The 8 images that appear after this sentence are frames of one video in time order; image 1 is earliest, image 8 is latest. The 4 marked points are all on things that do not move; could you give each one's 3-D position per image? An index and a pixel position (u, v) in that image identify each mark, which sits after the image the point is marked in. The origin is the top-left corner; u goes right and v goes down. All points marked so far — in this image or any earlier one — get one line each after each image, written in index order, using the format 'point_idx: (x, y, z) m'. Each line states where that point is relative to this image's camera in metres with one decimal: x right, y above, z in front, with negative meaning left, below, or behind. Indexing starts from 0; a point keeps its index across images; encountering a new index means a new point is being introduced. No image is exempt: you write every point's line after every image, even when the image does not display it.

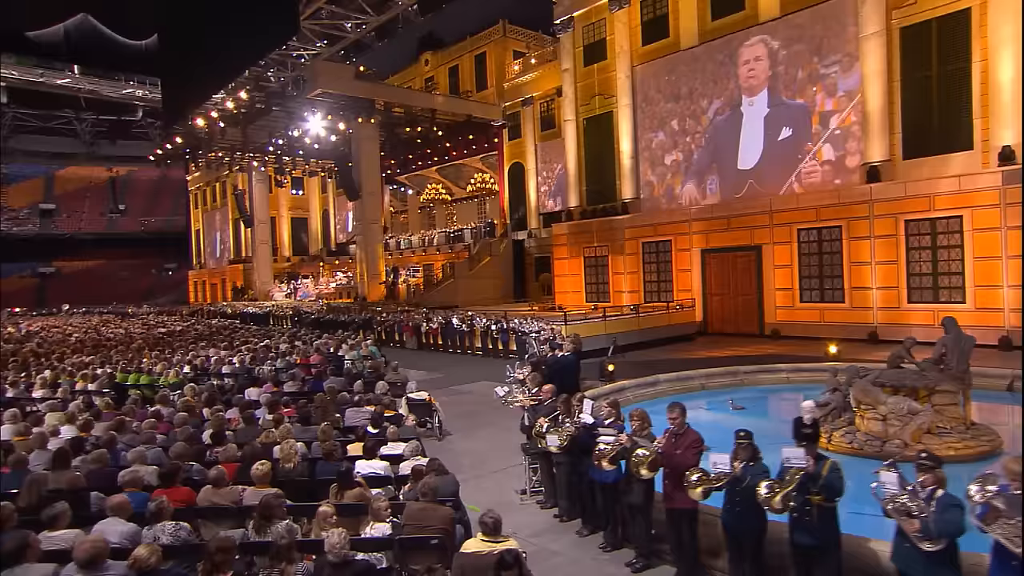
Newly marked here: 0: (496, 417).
0: (-0.2, -2.5, +16.0) m
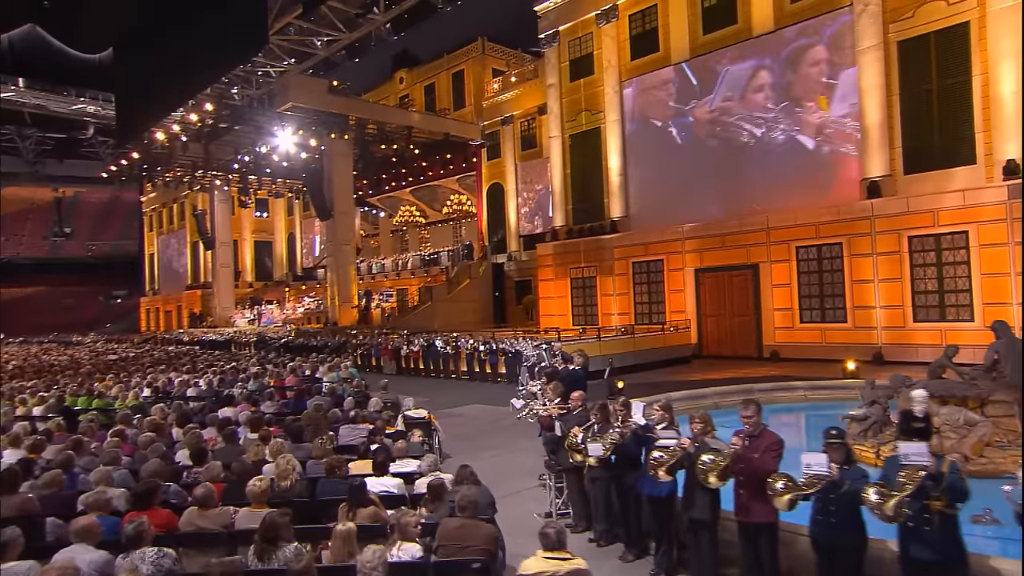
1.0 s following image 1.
0: (-0.1, -2.6, +14.6) m
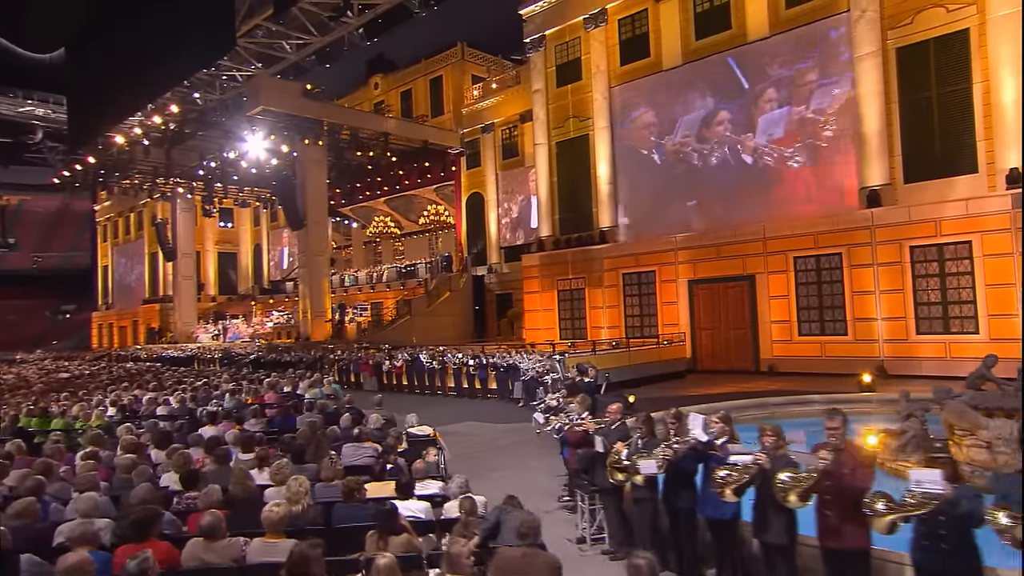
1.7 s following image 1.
0: (0.0, -2.7, +13.5) m
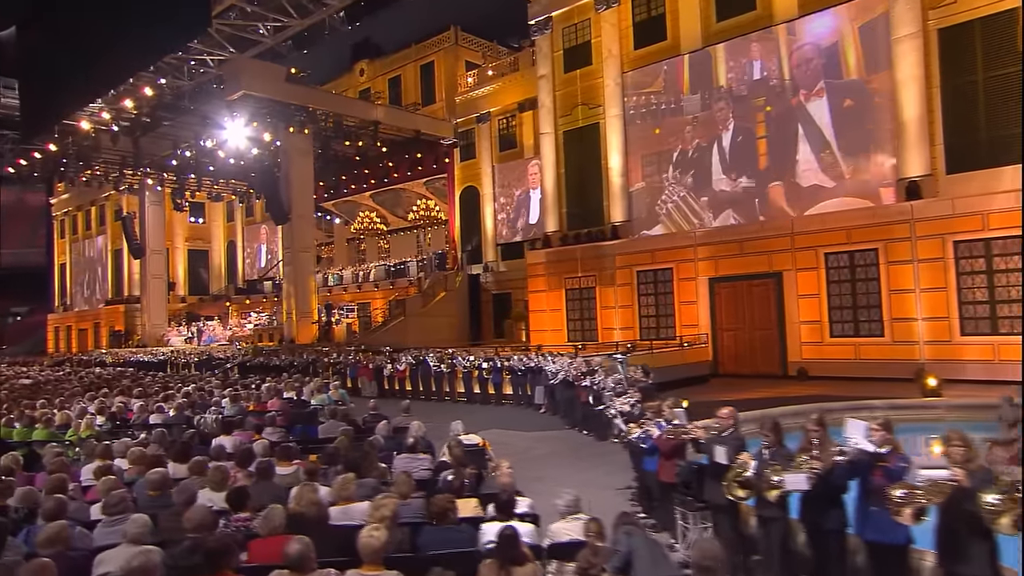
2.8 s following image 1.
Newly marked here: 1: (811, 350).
0: (+0.6, -2.6, +12.0) m
1: (+6.4, -1.3, +18.0) m
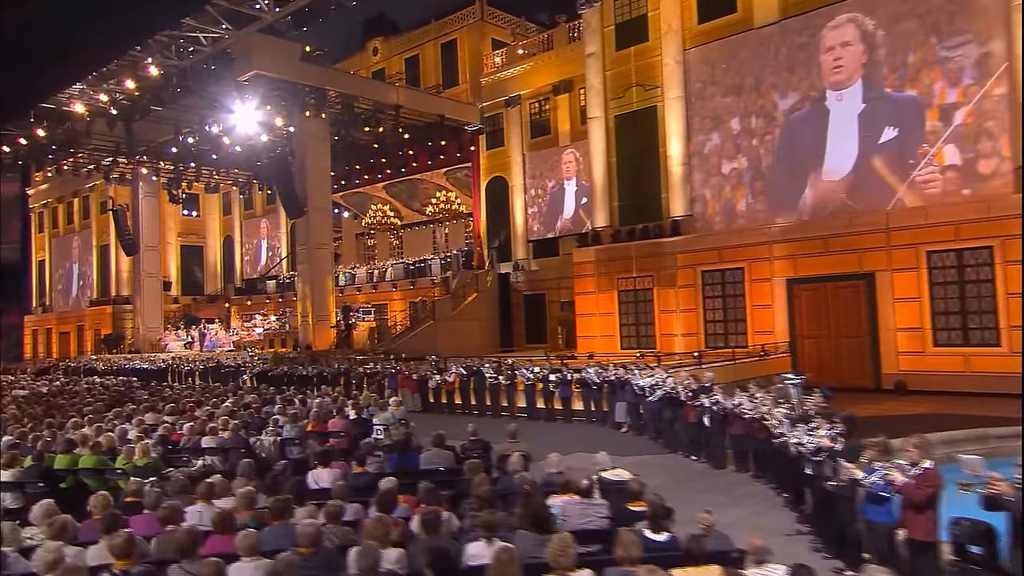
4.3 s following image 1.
0: (+2.1, -2.6, +9.9) m
1: (+7.6, -1.4, +16.2) m
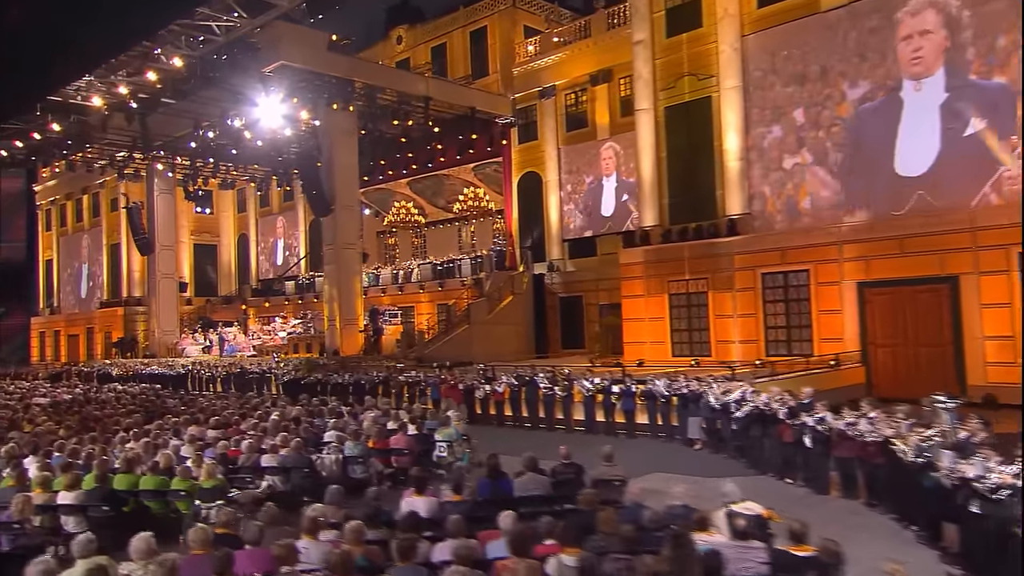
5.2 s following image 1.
0: (+3.2, -2.7, +8.7) m
1: (+8.6, -1.4, +15.0) m
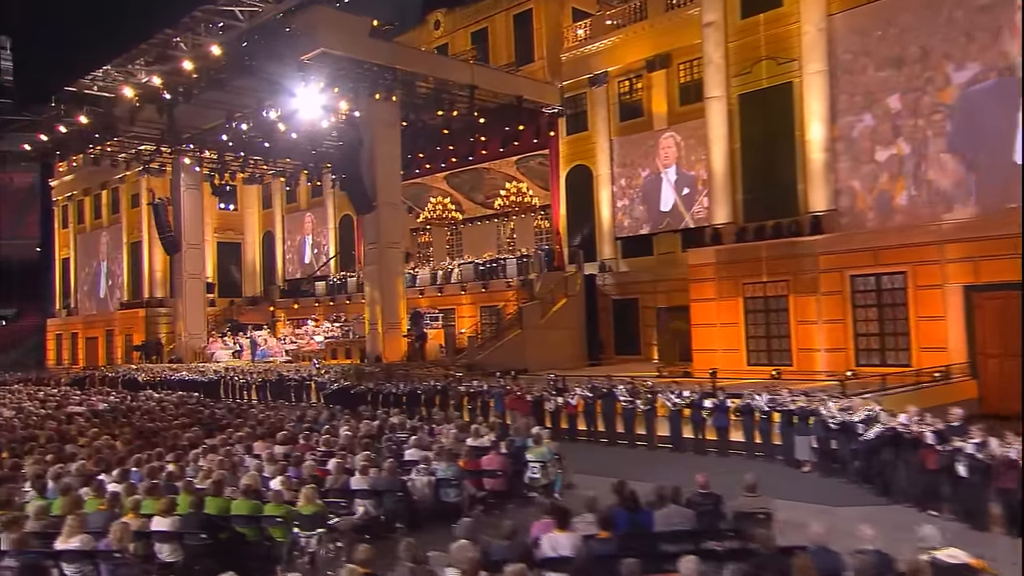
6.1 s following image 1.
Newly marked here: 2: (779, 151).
0: (+4.4, -2.8, +7.3) m
1: (+9.8, -1.5, +13.6) m
2: (+5.4, +2.8, +17.0) m
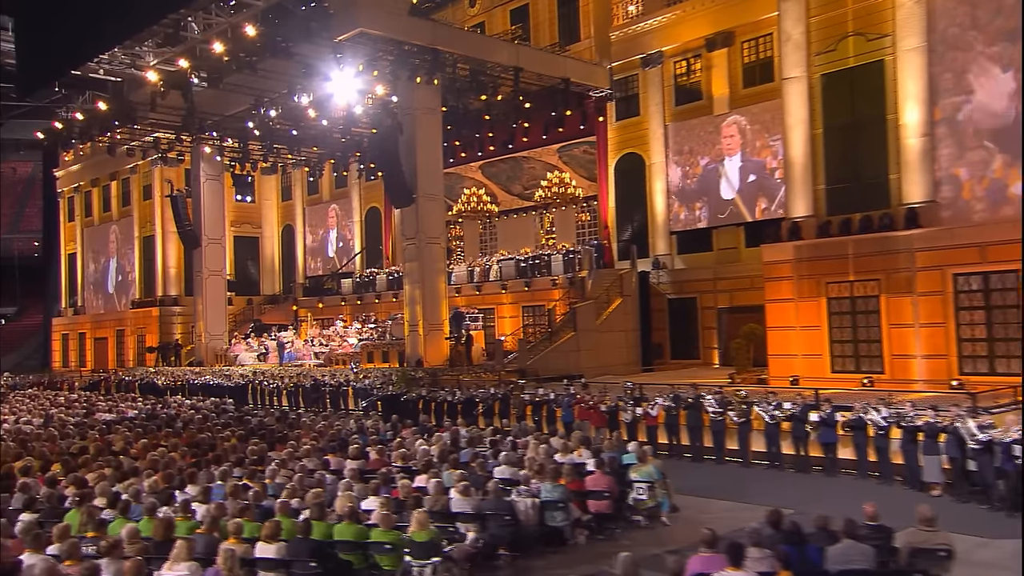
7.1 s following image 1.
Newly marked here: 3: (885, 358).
0: (+5.5, -2.8, +5.7) m
1: (+10.9, -1.5, +12.0) m
2: (+6.4, +2.8, +15.4) m
3: (+6.5, -1.2, +14.7) m
